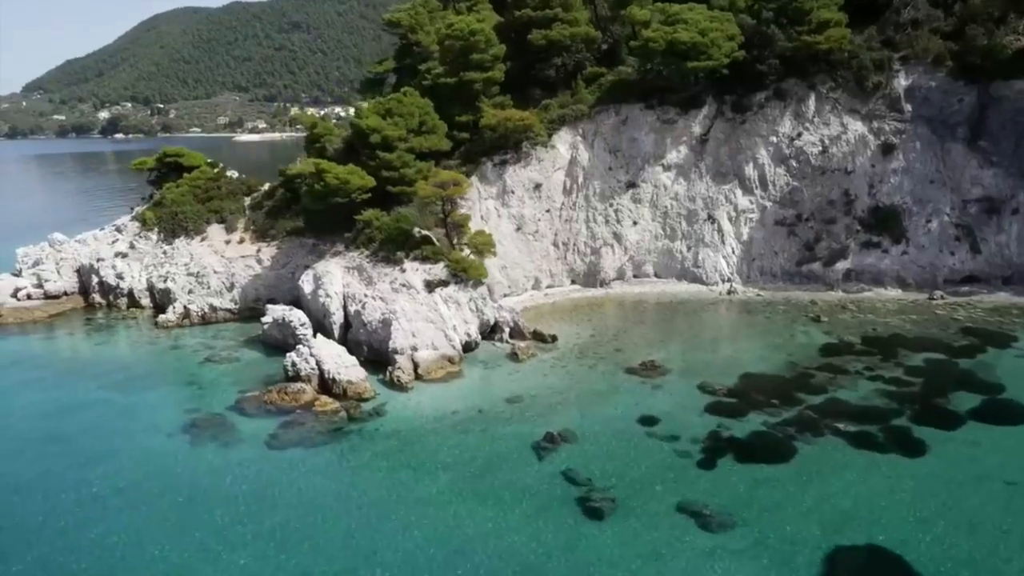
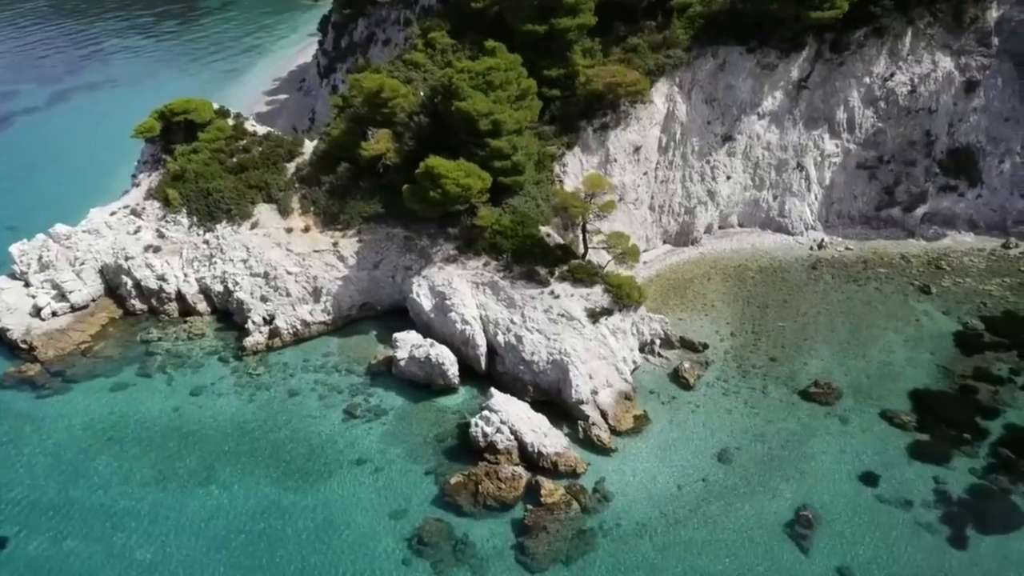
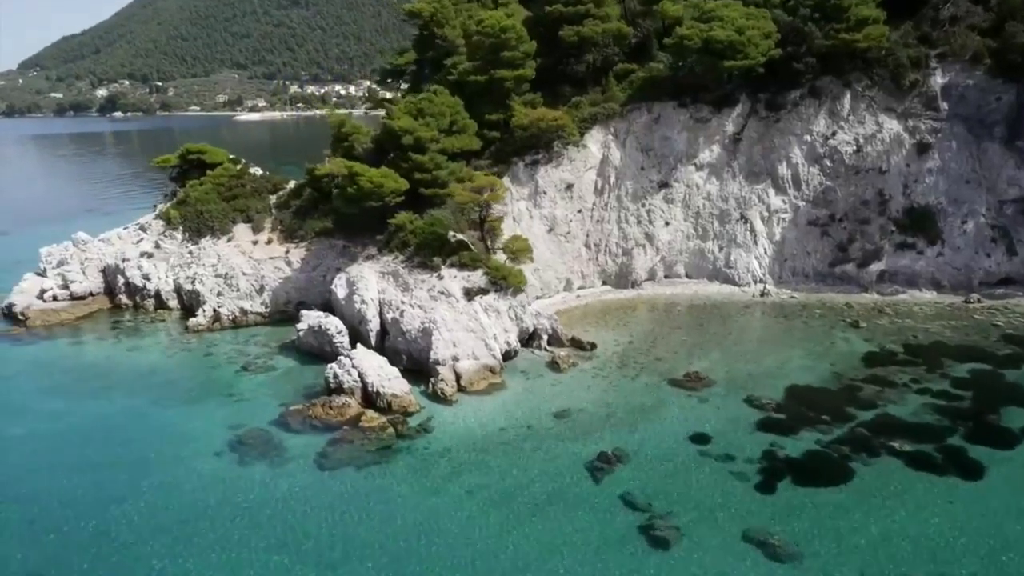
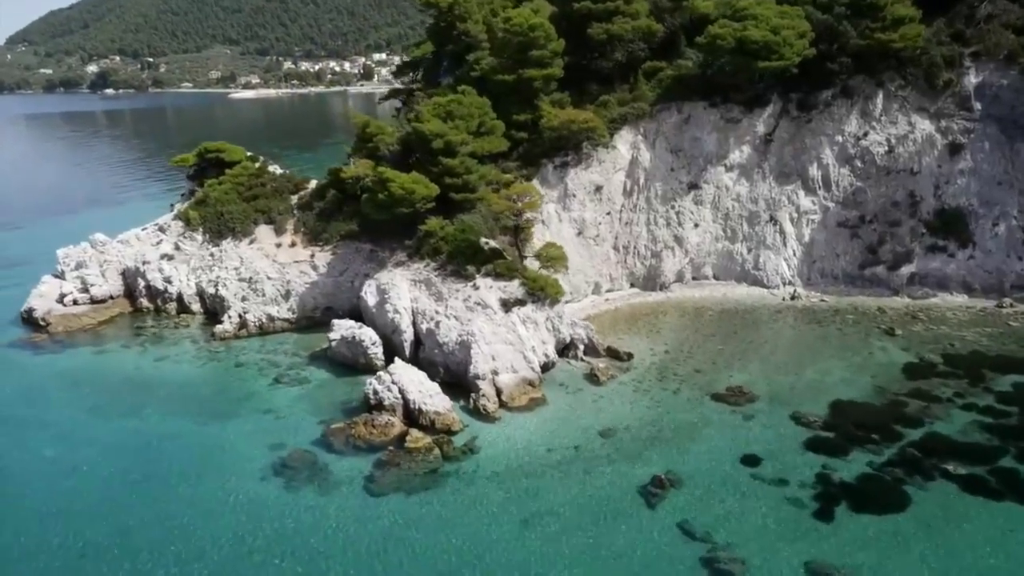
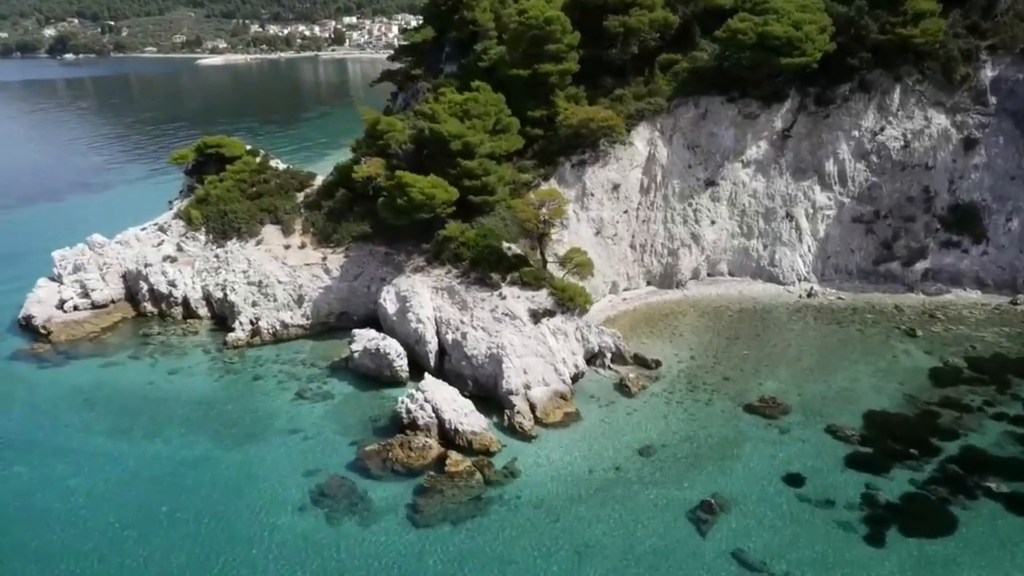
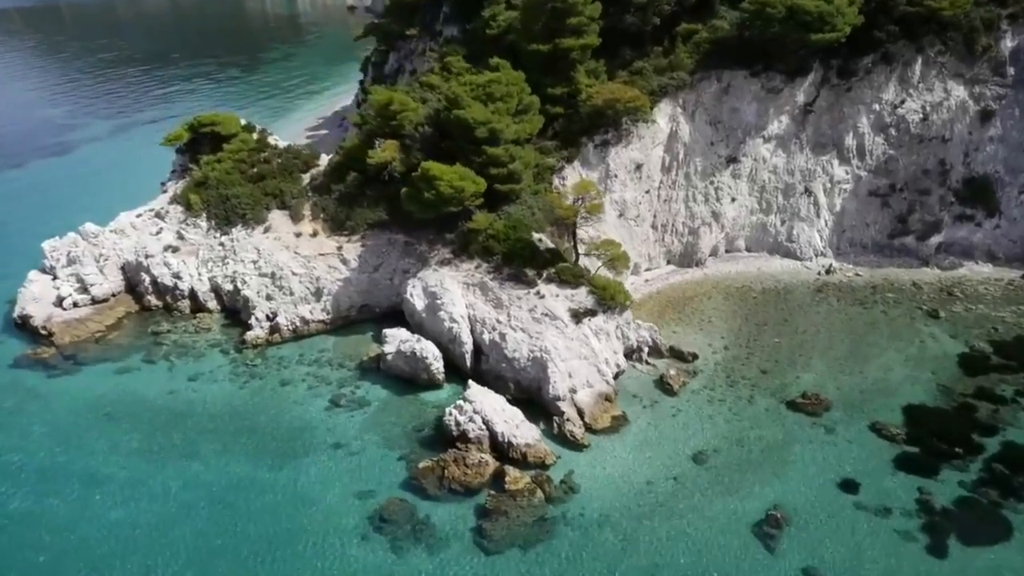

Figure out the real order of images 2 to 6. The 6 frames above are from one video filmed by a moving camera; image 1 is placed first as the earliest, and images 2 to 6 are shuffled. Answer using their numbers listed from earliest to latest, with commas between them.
3, 4, 5, 6, 2
